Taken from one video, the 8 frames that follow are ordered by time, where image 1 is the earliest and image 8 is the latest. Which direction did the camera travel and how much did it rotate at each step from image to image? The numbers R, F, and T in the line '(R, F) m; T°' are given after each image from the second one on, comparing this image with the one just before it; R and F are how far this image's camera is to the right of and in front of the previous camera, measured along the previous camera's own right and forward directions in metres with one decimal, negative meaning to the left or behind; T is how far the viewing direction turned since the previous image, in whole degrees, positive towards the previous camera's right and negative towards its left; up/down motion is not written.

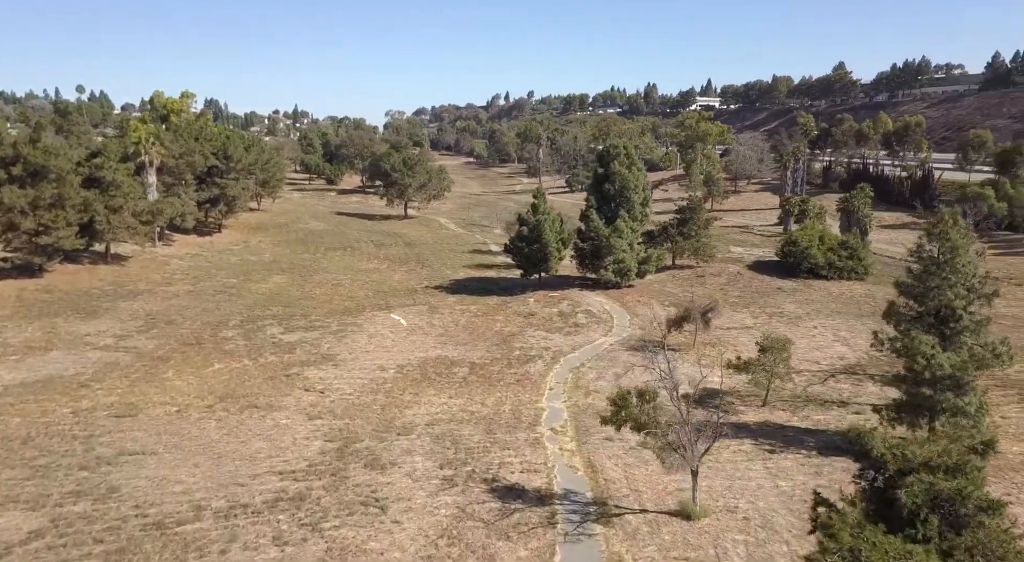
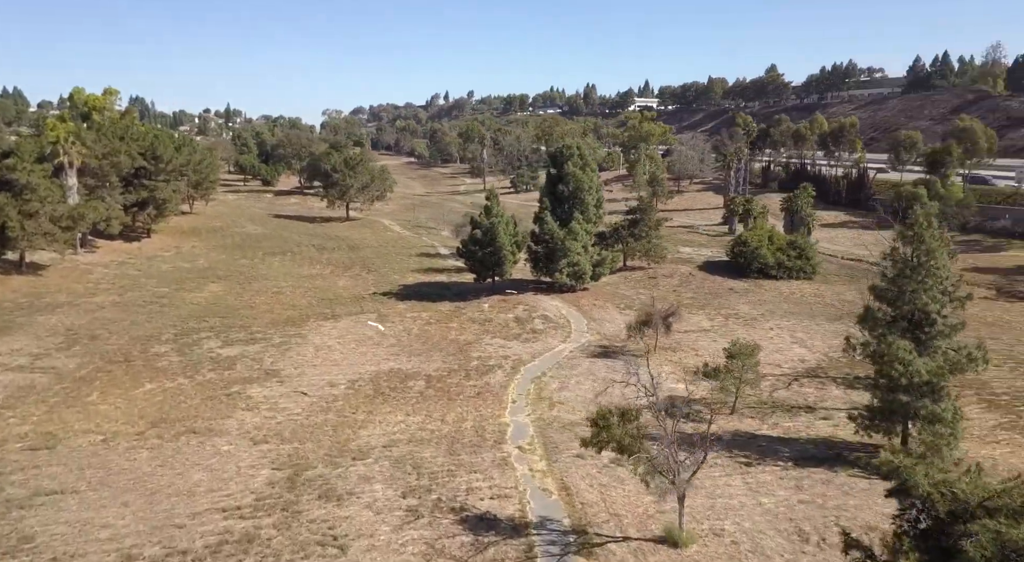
(-0.6, +1.6) m; +4°
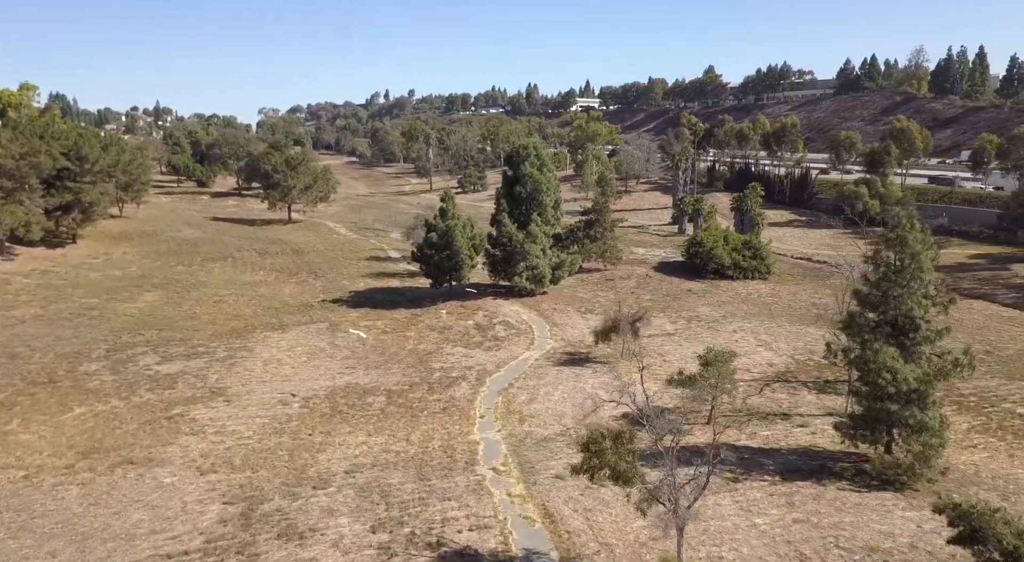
(-0.8, +1.7) m; +4°
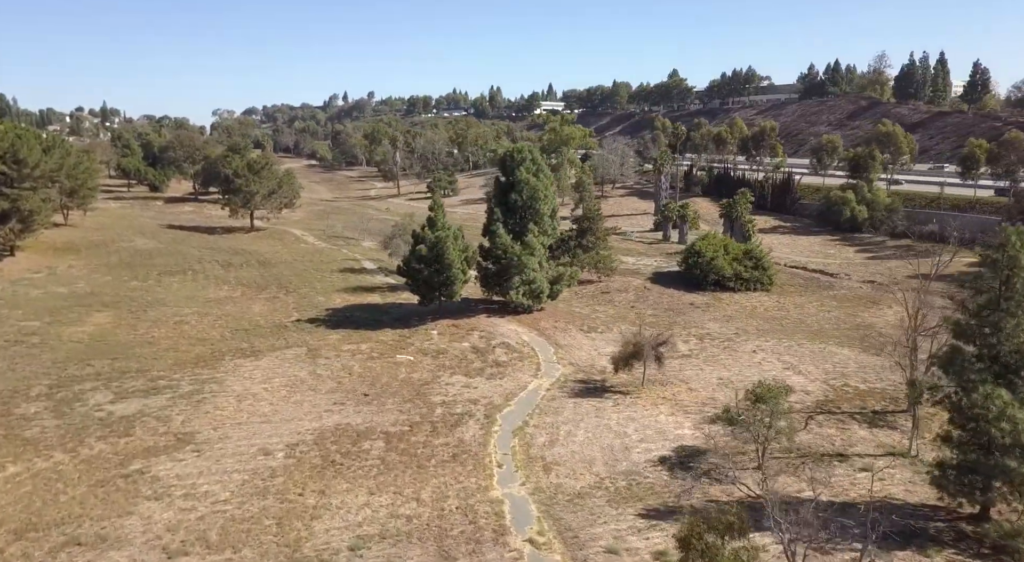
(-1.8, +3.8) m; +3°
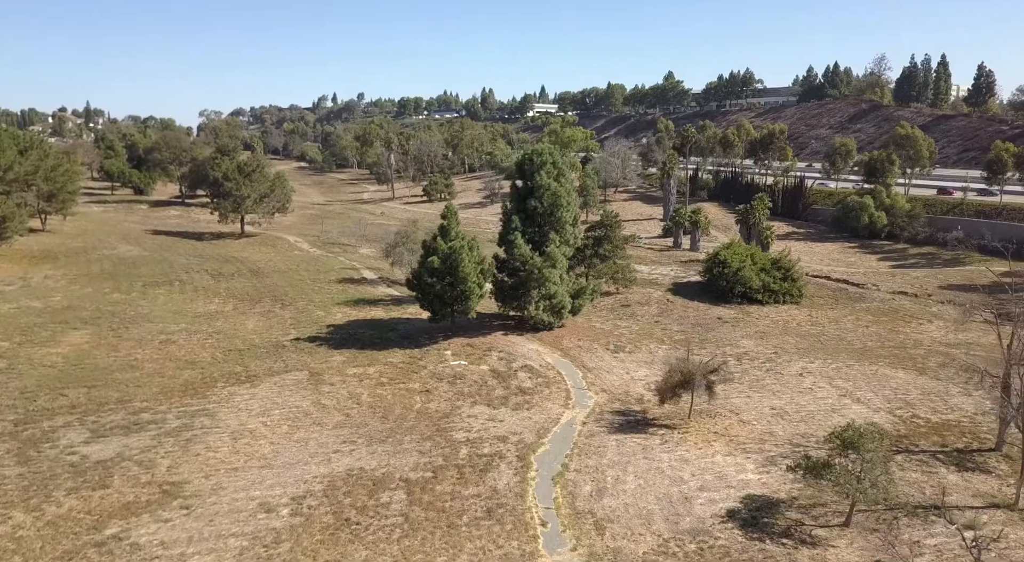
(-1.4, +3.4) m; +1°
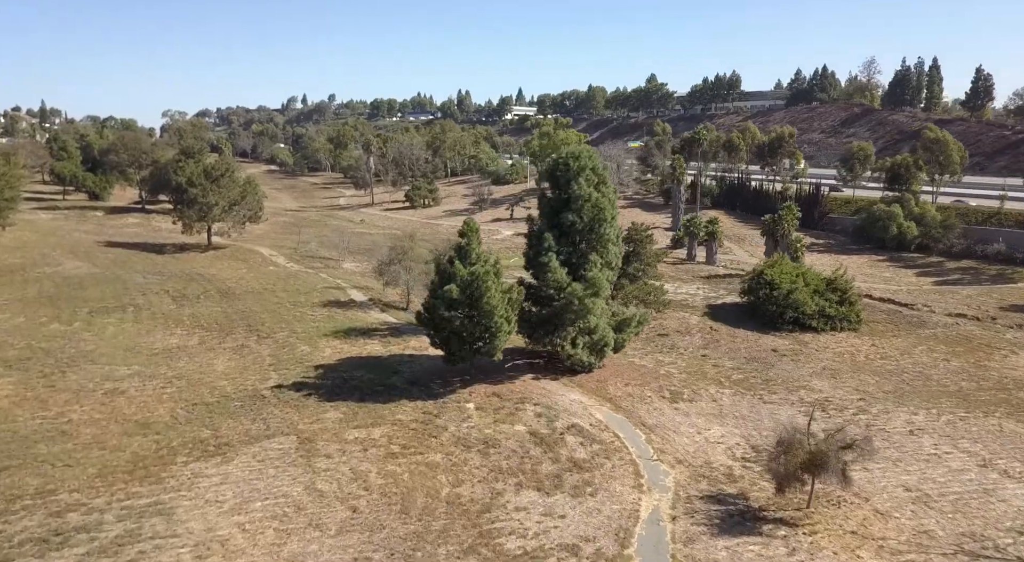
(-2.2, +6.7) m; +2°
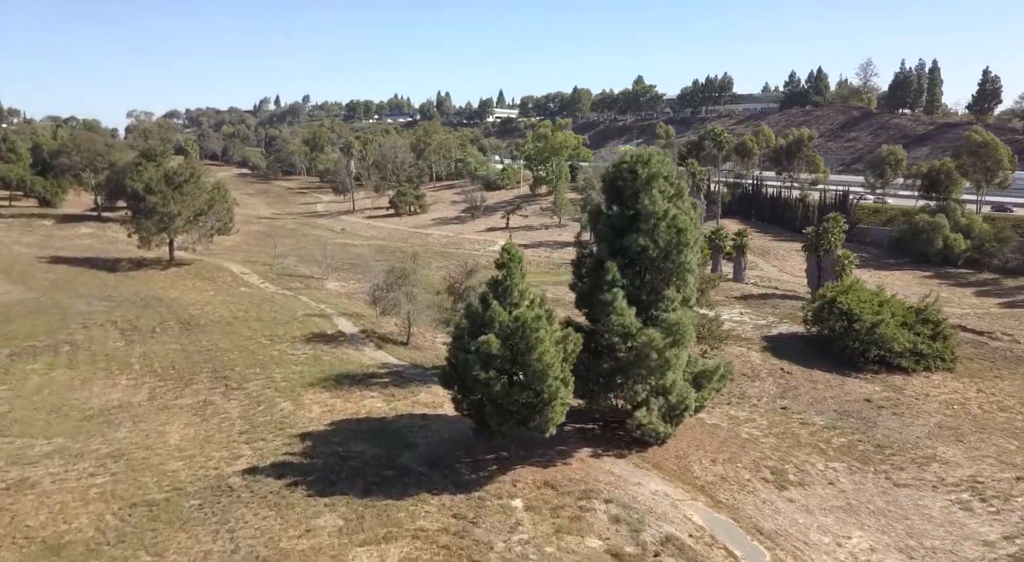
(-2.1, +7.3) m; +2°
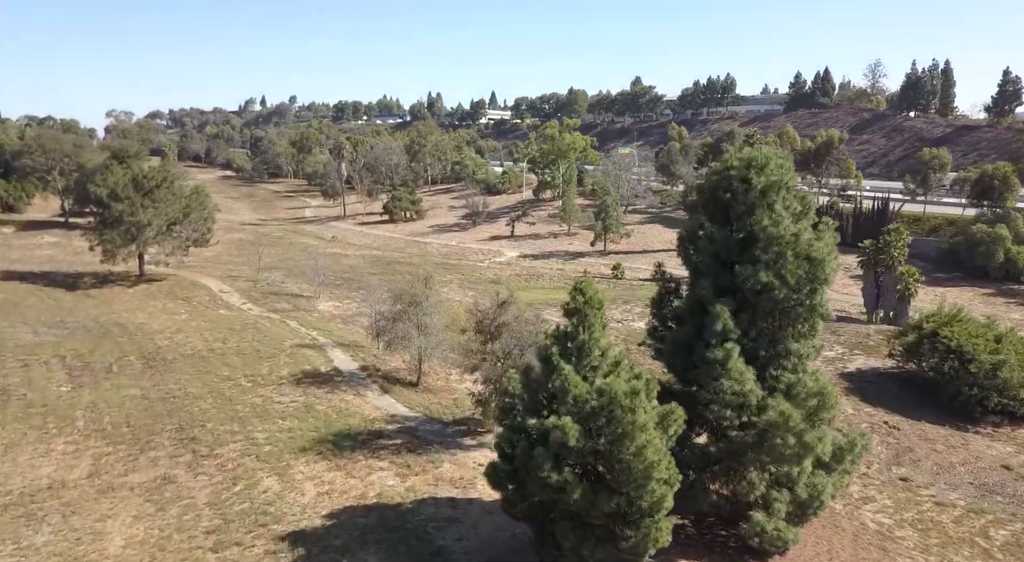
(-1.7, +6.3) m; +1°
